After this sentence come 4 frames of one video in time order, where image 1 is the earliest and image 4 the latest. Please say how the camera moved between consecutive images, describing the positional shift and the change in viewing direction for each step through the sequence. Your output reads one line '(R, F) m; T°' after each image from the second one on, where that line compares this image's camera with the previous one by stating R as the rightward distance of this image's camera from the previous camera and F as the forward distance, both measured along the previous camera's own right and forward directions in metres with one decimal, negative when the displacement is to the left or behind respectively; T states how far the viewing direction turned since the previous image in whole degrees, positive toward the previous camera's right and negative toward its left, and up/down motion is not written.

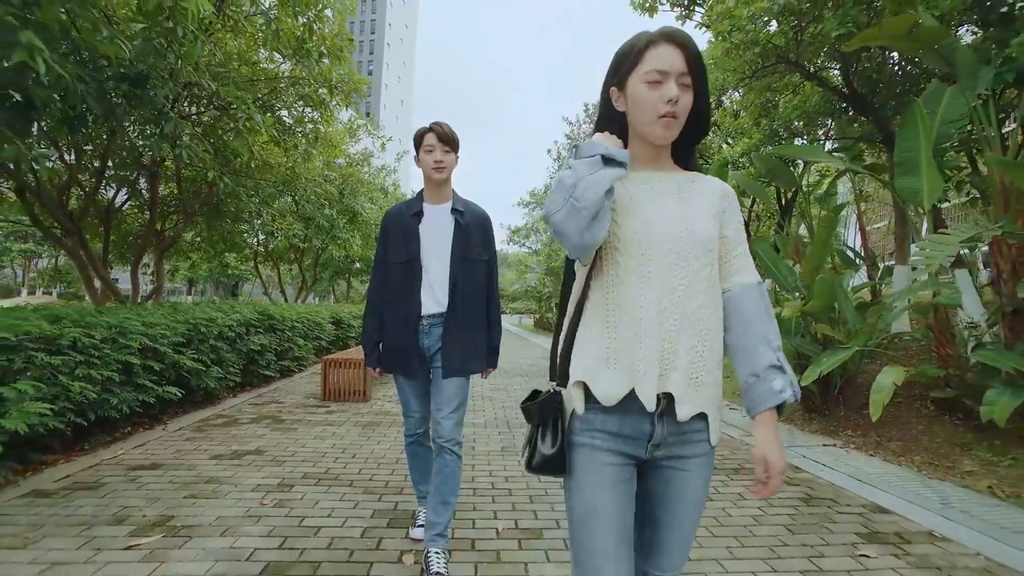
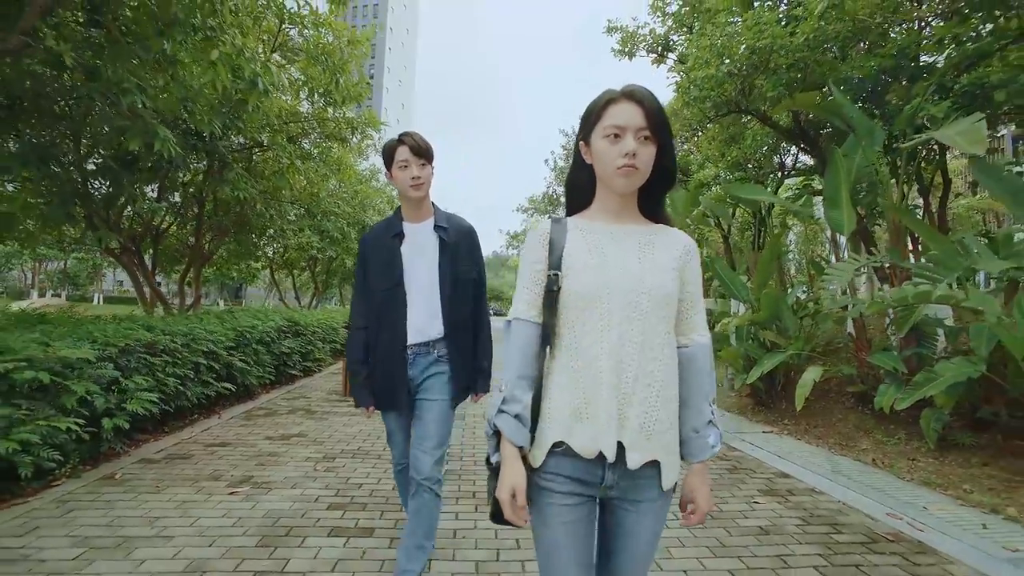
(+0.1, -1.2) m; 0°
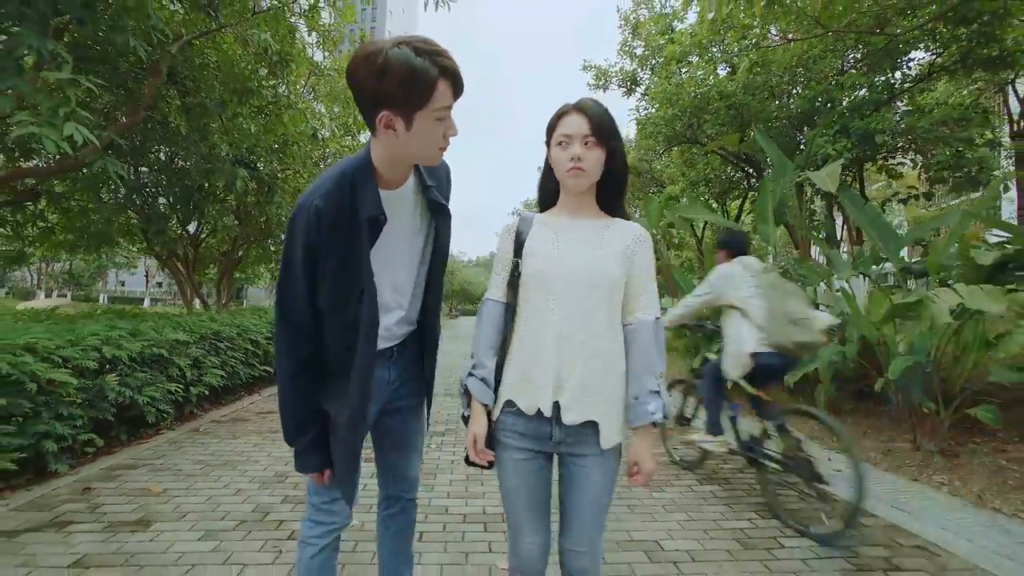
(+0.1, -1.5) m; 0°
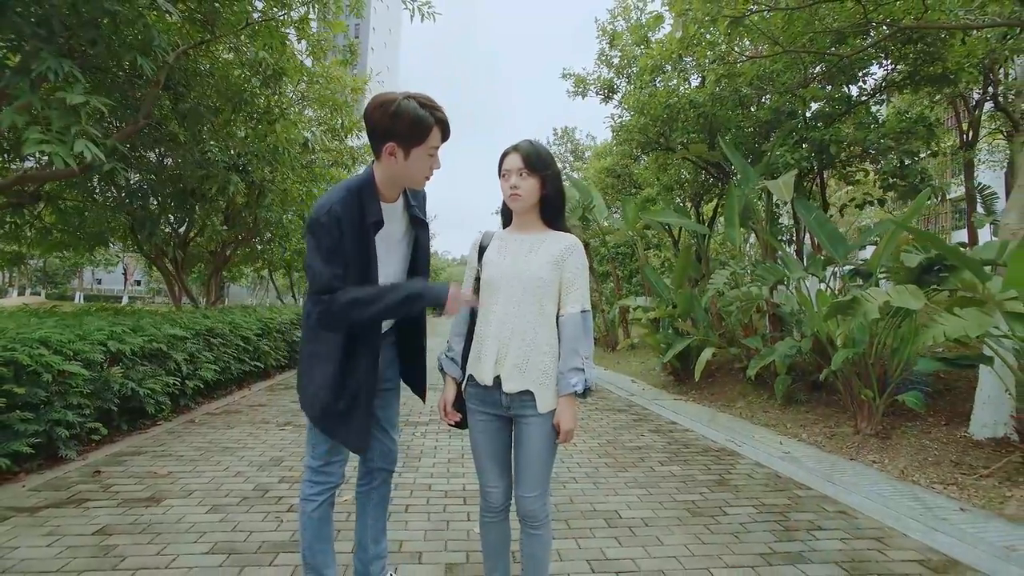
(0.0, -0.4) m; +2°
